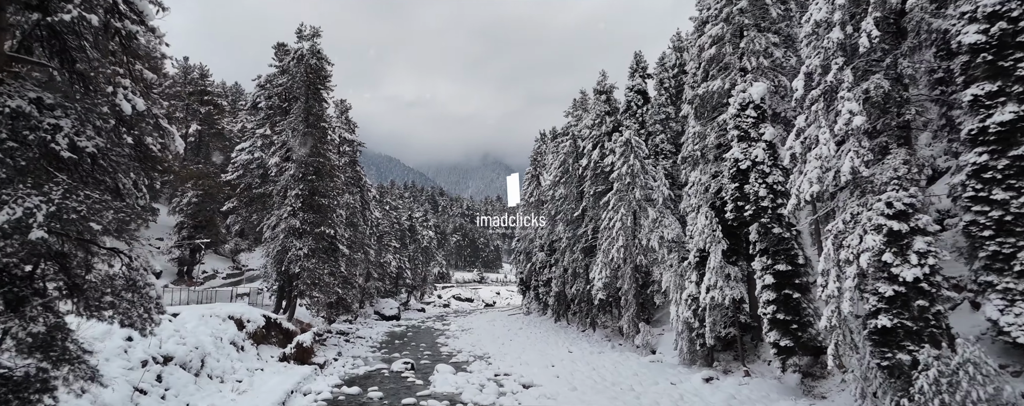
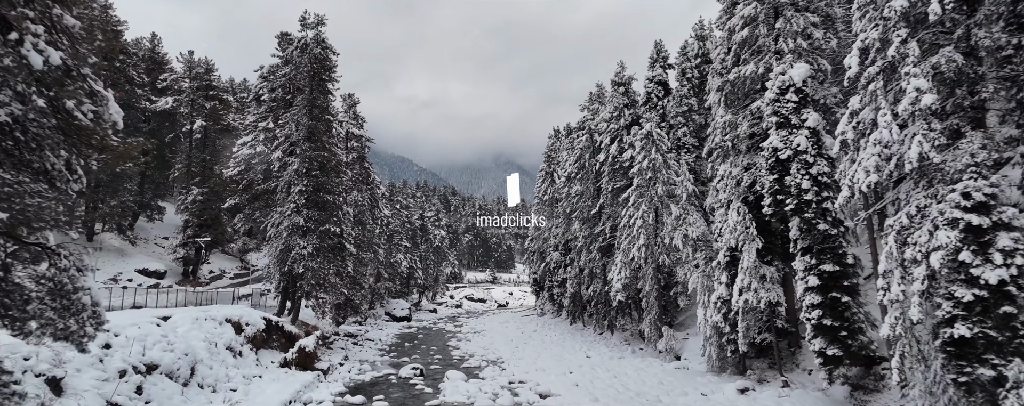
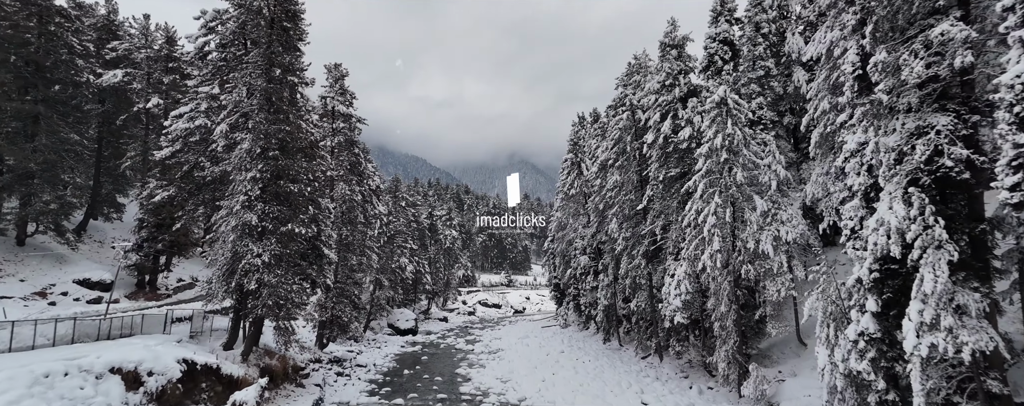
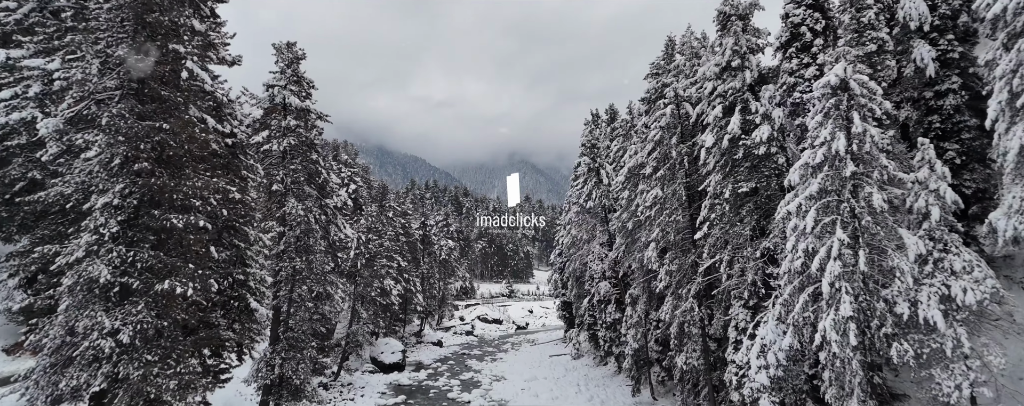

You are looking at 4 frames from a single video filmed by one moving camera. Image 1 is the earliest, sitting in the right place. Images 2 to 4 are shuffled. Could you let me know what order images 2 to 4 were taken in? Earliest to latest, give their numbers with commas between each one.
2, 3, 4
